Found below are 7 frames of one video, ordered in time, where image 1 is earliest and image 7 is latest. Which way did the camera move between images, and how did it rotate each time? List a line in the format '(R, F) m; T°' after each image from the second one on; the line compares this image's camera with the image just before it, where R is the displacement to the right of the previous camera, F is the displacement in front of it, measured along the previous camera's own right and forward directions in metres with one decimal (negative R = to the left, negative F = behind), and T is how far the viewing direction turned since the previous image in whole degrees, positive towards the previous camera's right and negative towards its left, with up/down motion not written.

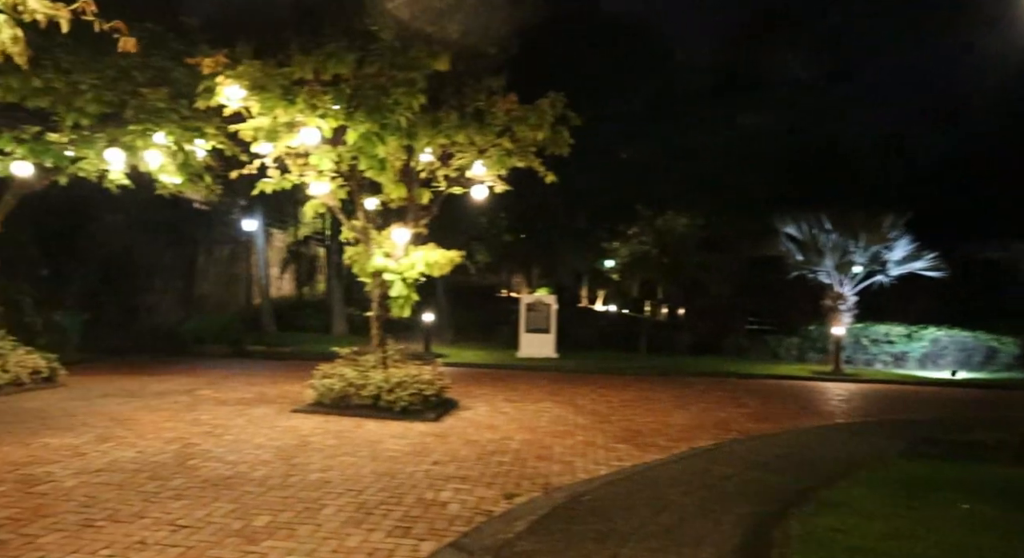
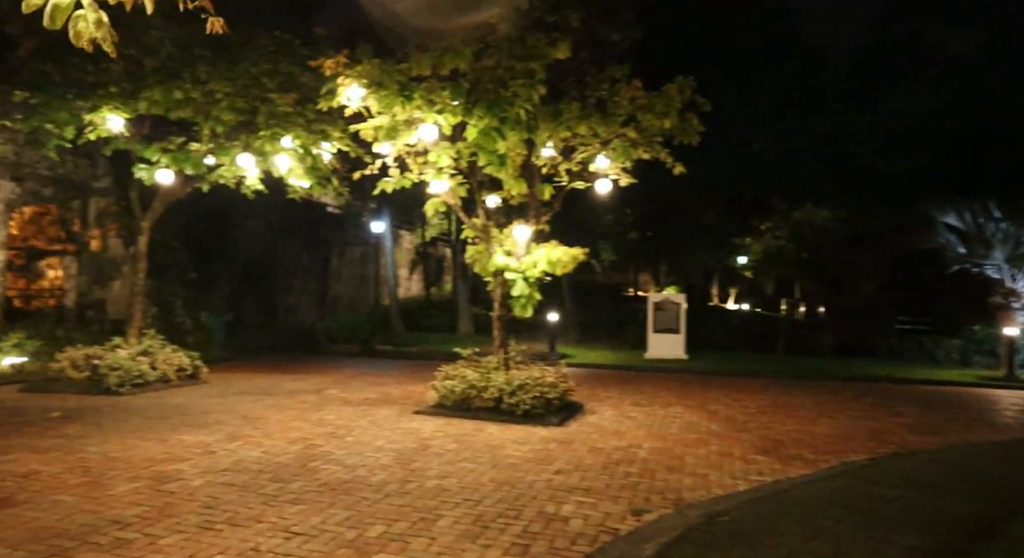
(0.0, +0.5) m; -10°
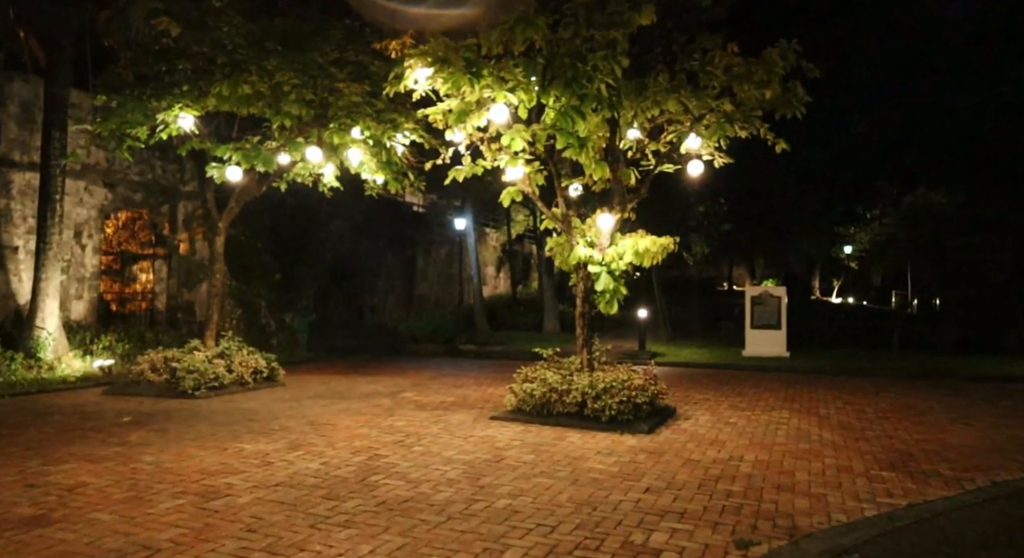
(+0.1, +0.8) m; -7°
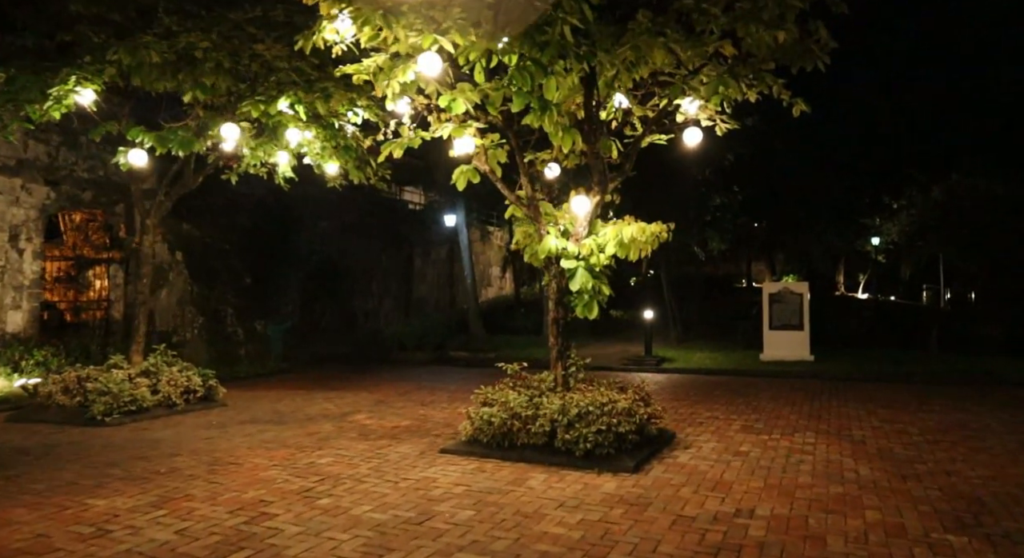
(+0.7, +1.8) m; -2°
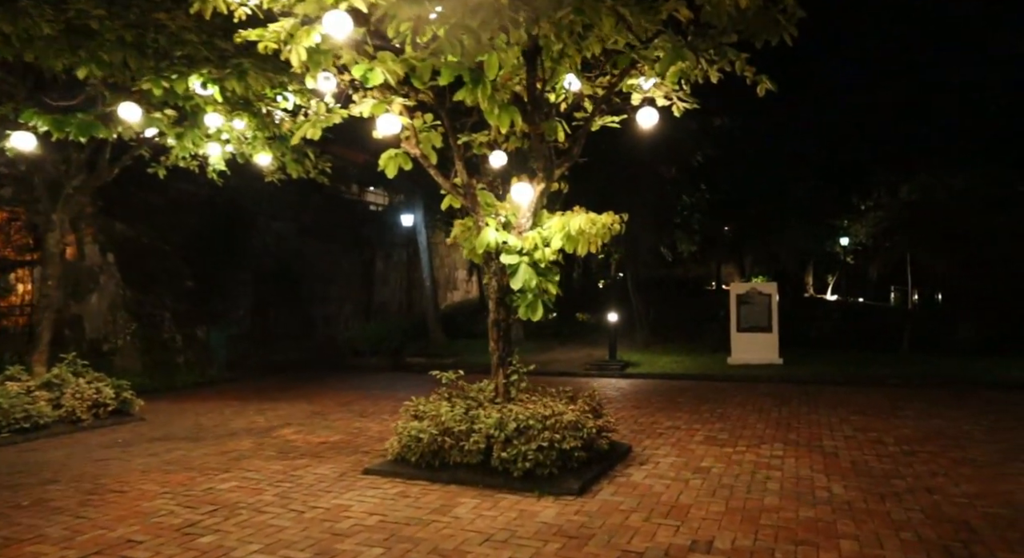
(+0.4, +0.8) m; +2°
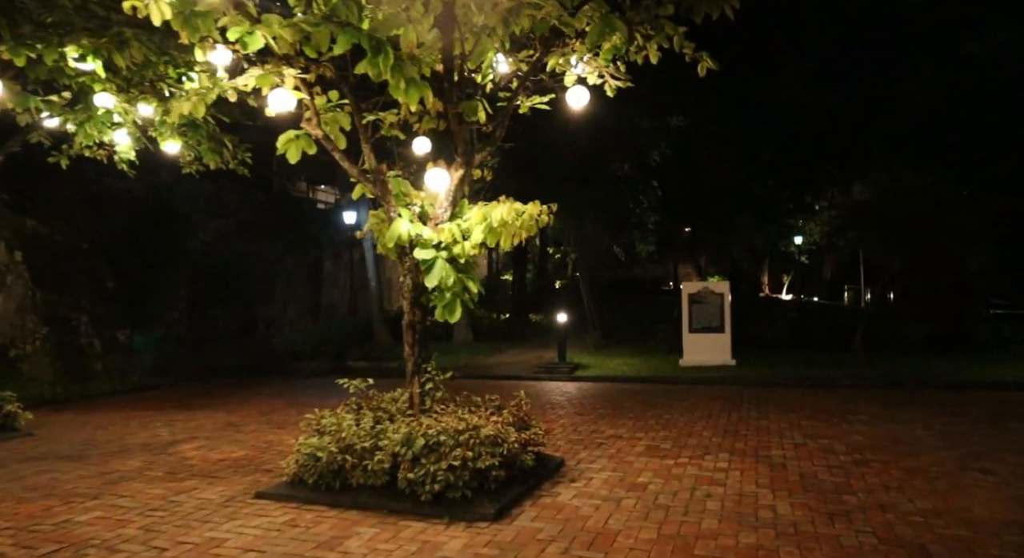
(+0.4, +0.7) m; +3°
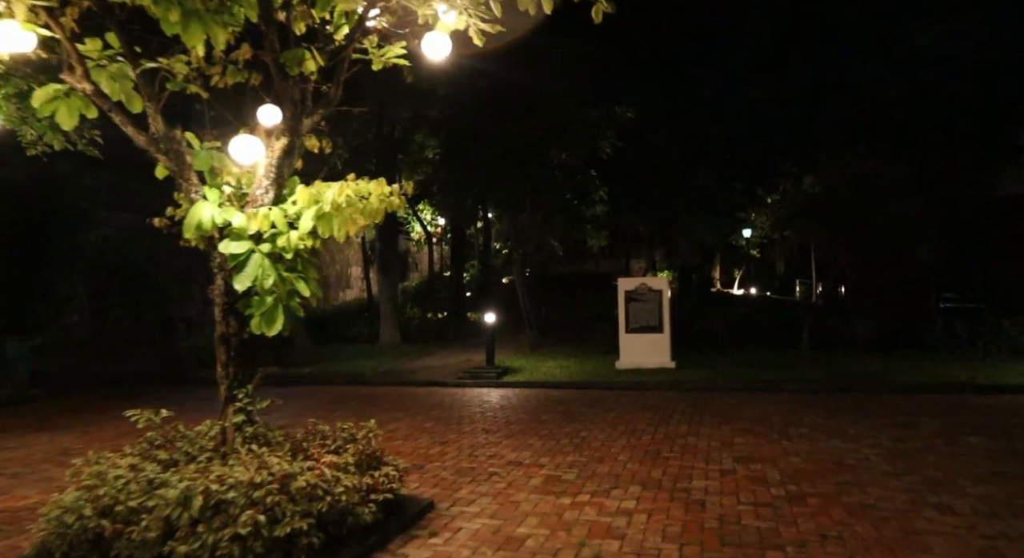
(+0.8, +1.3) m; +3°
